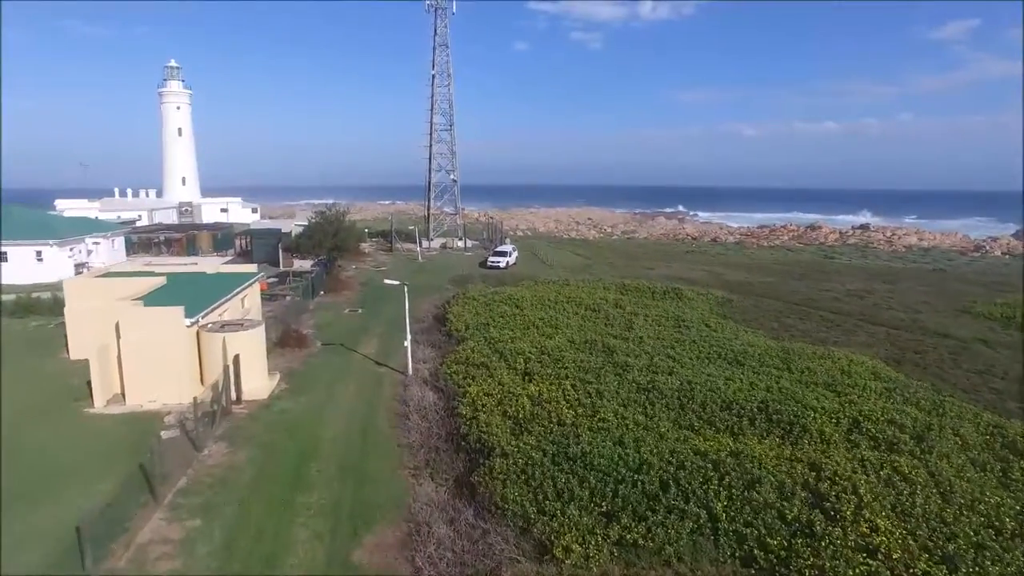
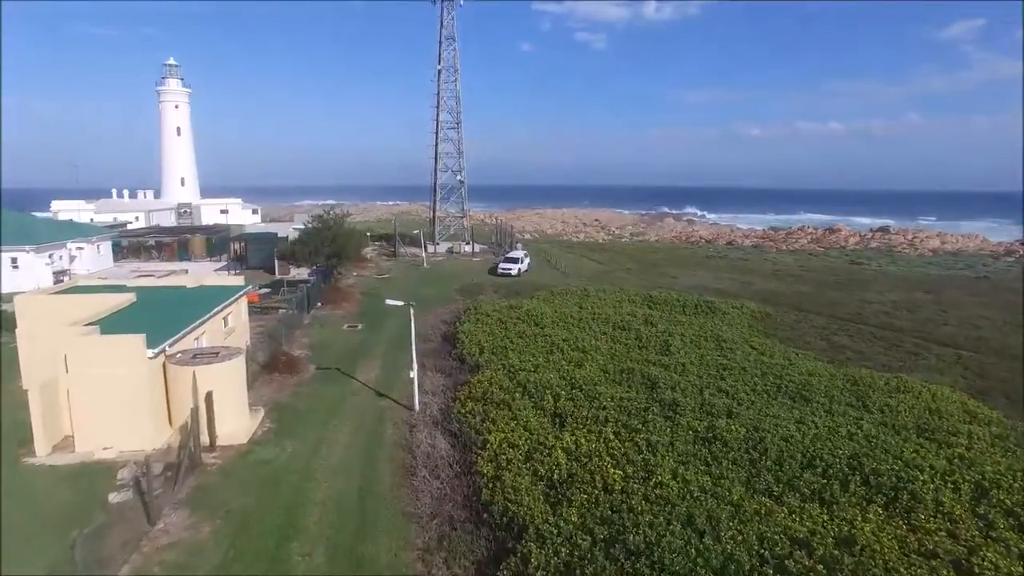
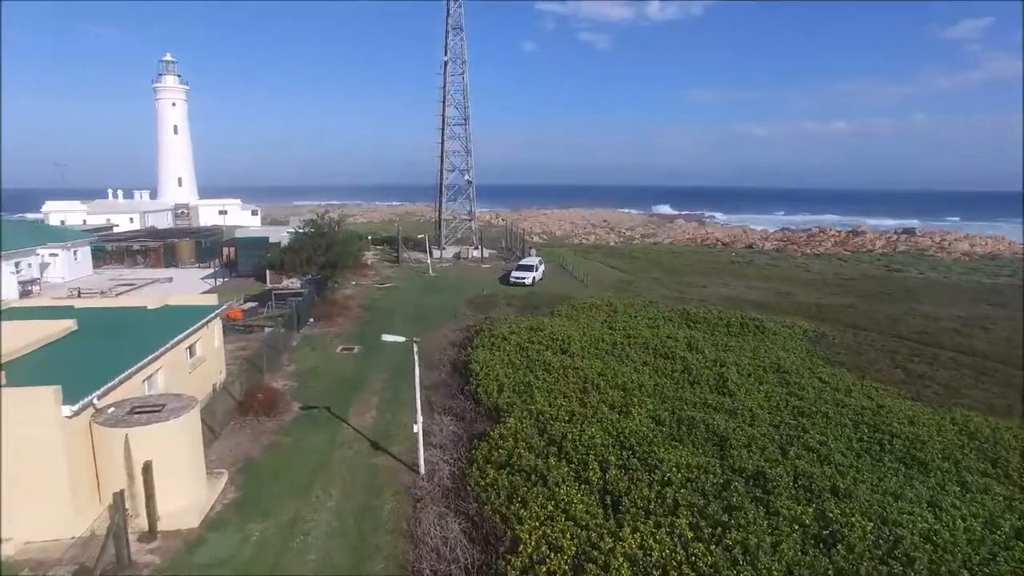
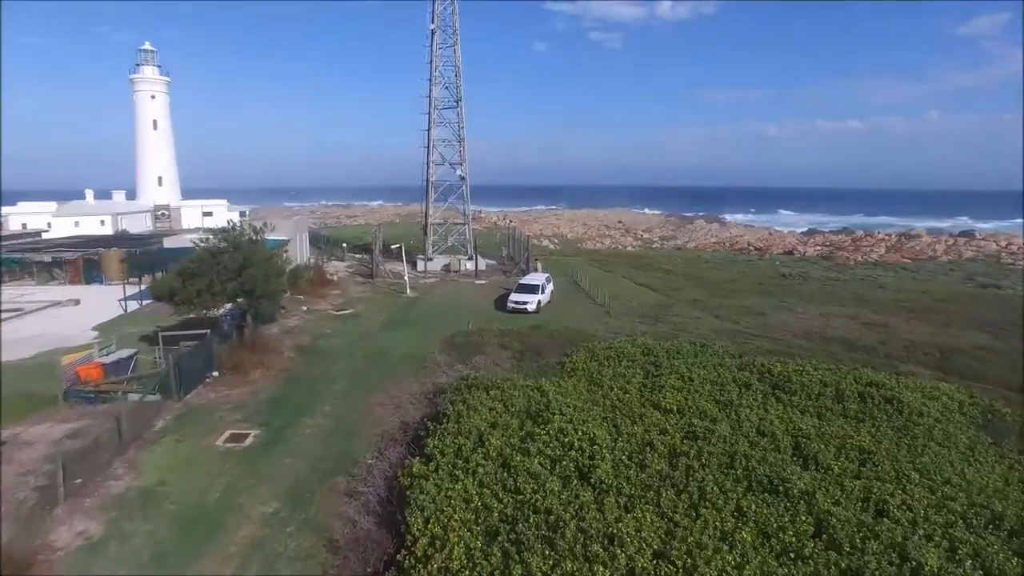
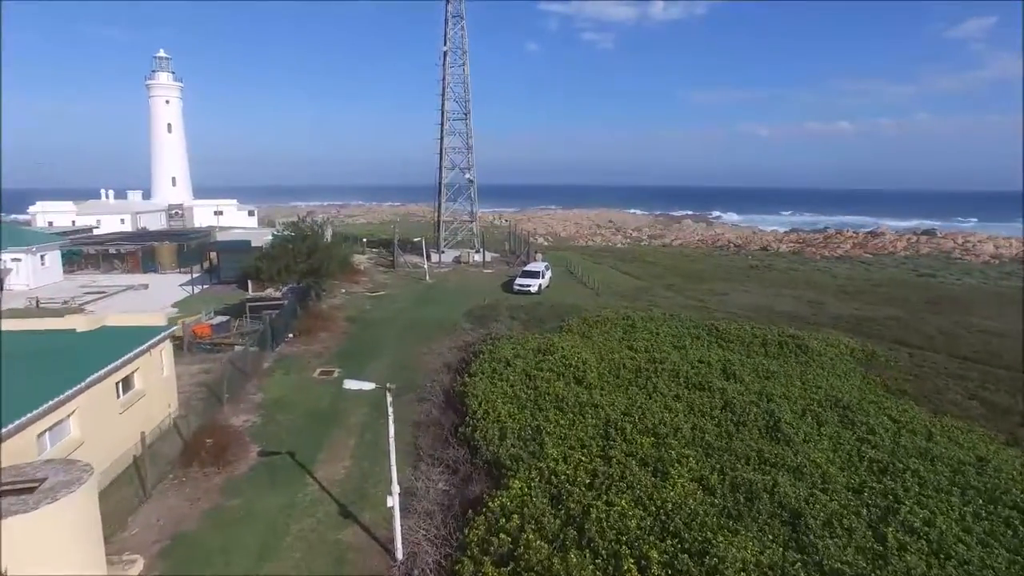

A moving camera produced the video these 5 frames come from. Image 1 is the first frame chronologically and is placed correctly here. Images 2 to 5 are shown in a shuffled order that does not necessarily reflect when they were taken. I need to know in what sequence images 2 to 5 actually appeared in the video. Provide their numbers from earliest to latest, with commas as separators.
2, 3, 5, 4
